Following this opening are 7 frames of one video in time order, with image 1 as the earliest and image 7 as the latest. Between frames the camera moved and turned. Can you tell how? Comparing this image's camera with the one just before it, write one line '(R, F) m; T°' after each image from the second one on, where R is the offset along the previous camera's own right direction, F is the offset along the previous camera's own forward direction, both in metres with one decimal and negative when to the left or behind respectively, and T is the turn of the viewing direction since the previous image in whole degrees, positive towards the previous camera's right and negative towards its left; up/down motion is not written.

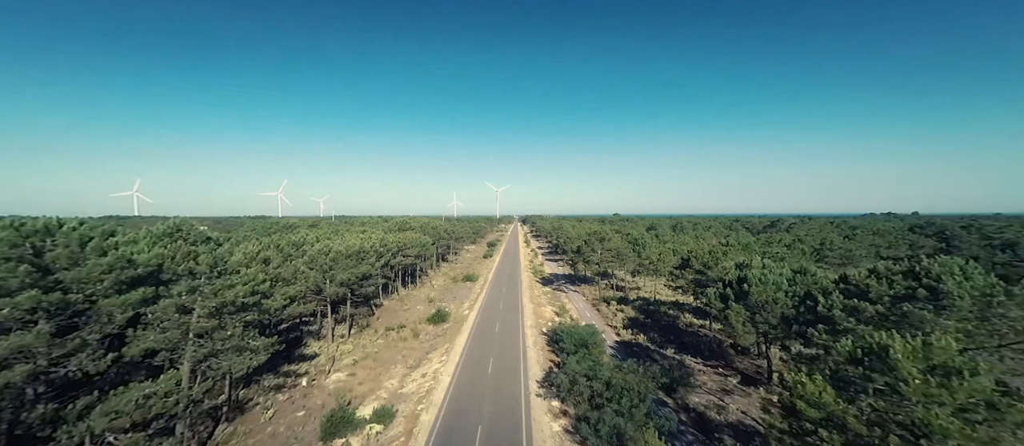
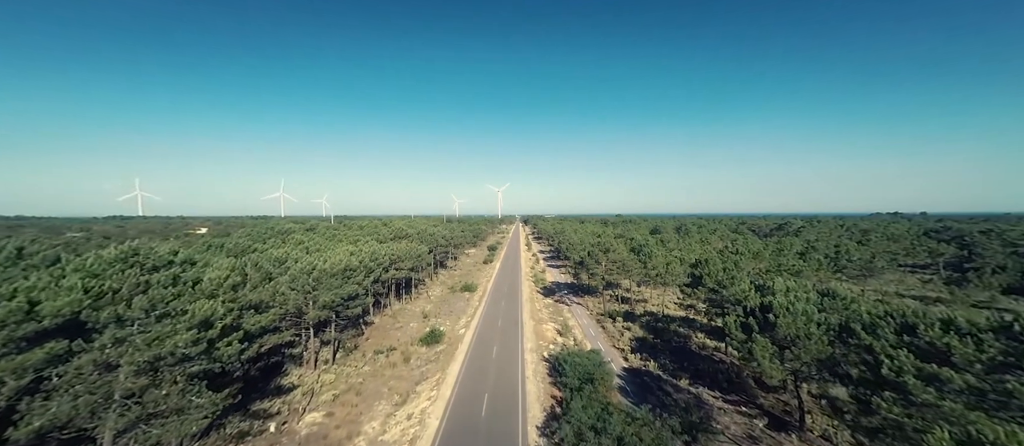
(+0.3, +2.7) m; 0°
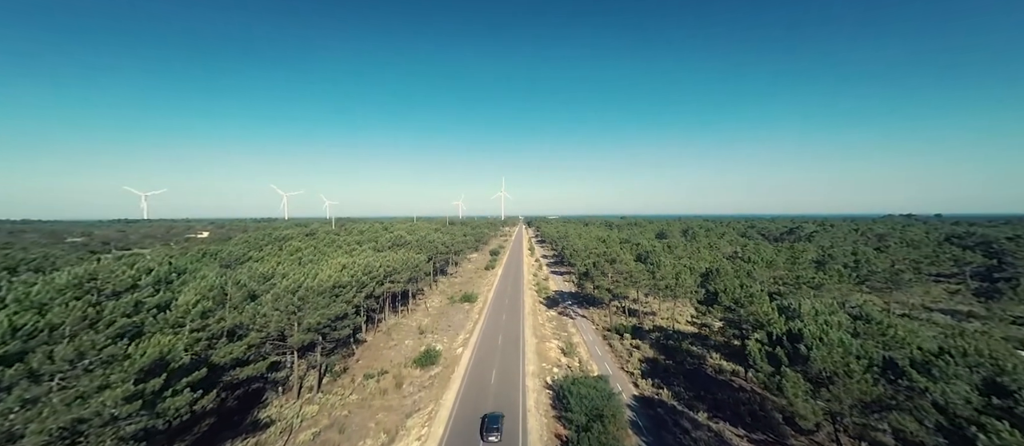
(+0.3, +2.4) m; -1°
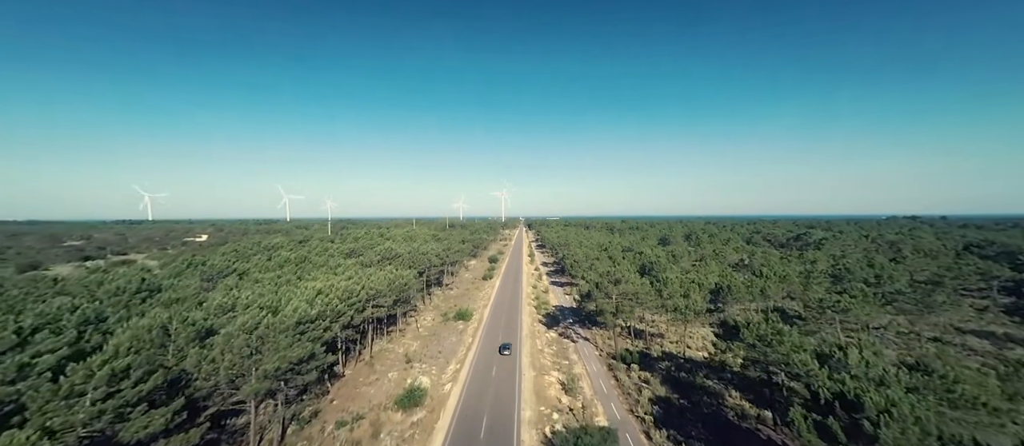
(+0.5, +3.7) m; 0°
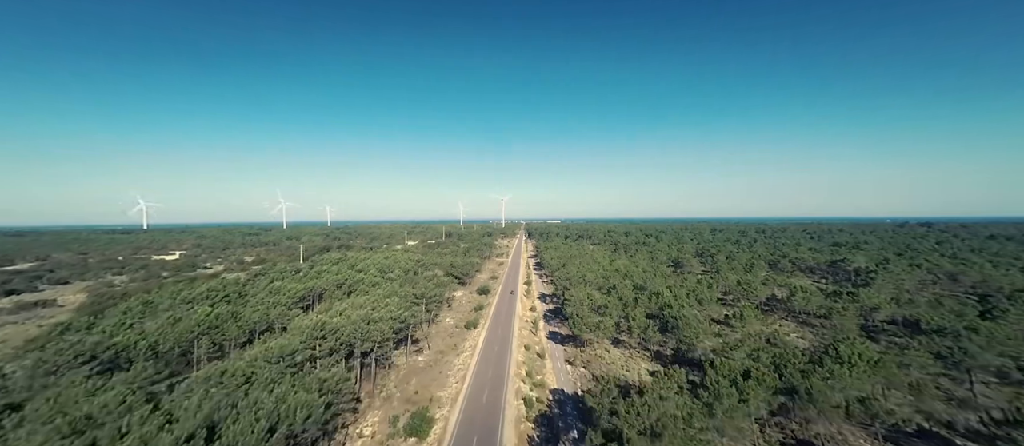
(+2.4, +17.3) m; 0°
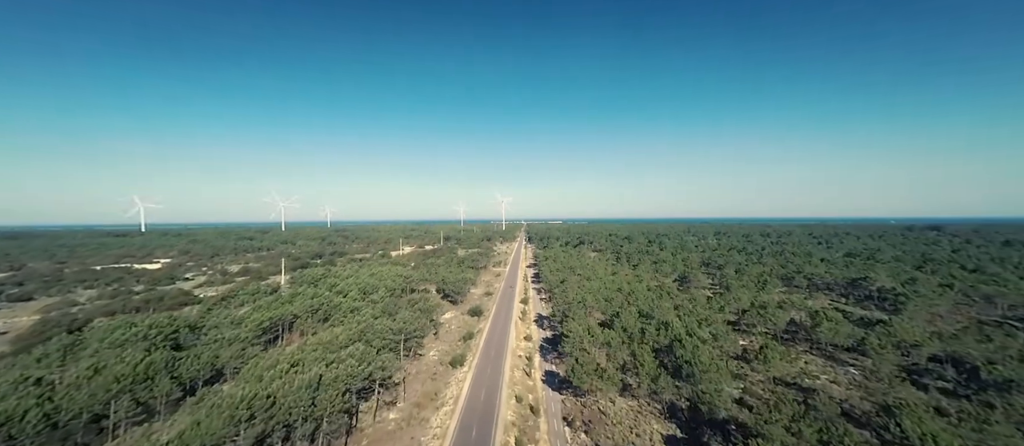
(+1.6, +9.1) m; 0°
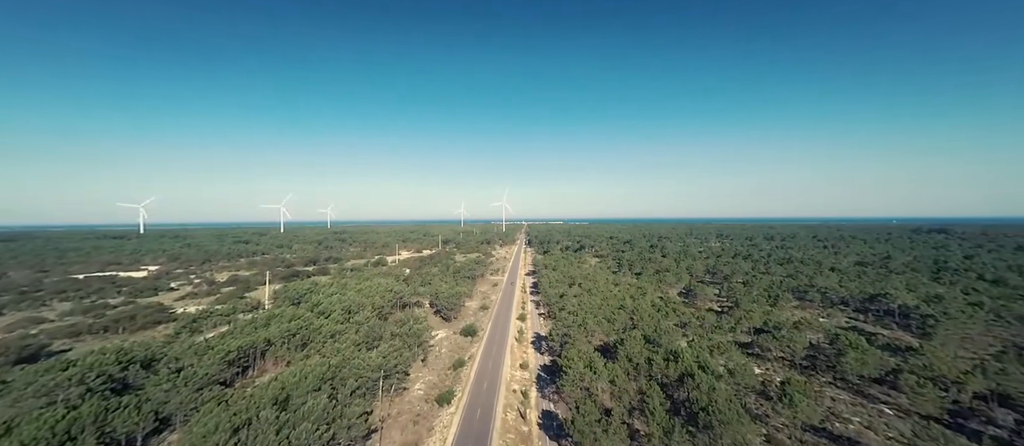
(+1.1, +7.1) m; 0°
